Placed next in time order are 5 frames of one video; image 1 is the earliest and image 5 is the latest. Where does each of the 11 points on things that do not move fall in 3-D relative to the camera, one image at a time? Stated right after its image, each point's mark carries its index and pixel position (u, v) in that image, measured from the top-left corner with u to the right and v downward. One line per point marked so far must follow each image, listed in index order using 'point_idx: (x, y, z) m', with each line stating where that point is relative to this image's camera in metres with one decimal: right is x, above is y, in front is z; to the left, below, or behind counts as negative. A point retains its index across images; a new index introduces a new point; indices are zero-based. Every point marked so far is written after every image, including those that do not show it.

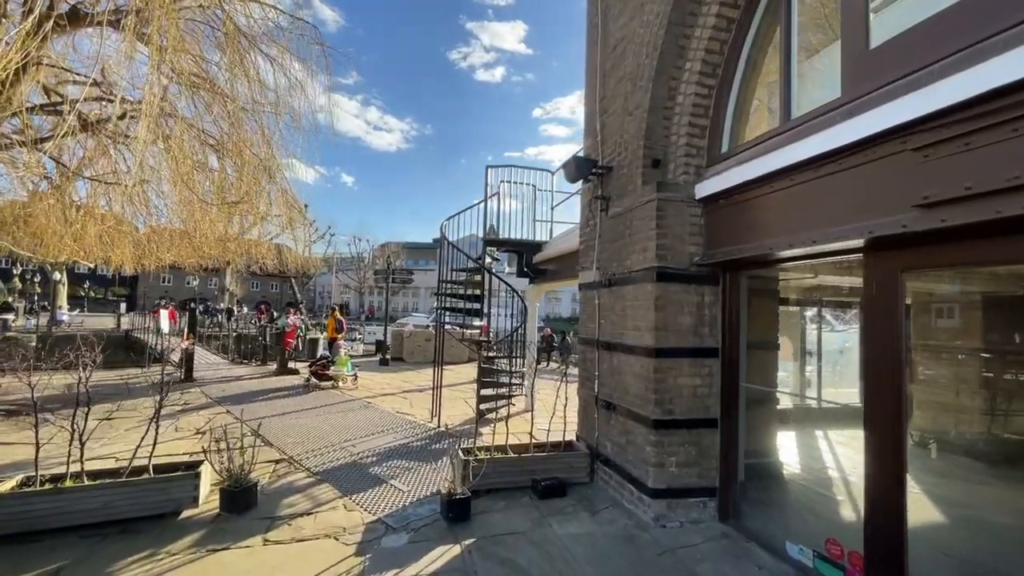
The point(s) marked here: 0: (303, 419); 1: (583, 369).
0: (-3.6, -2.2, +7.5) m
1: (+0.8, -0.9, +5.2) m
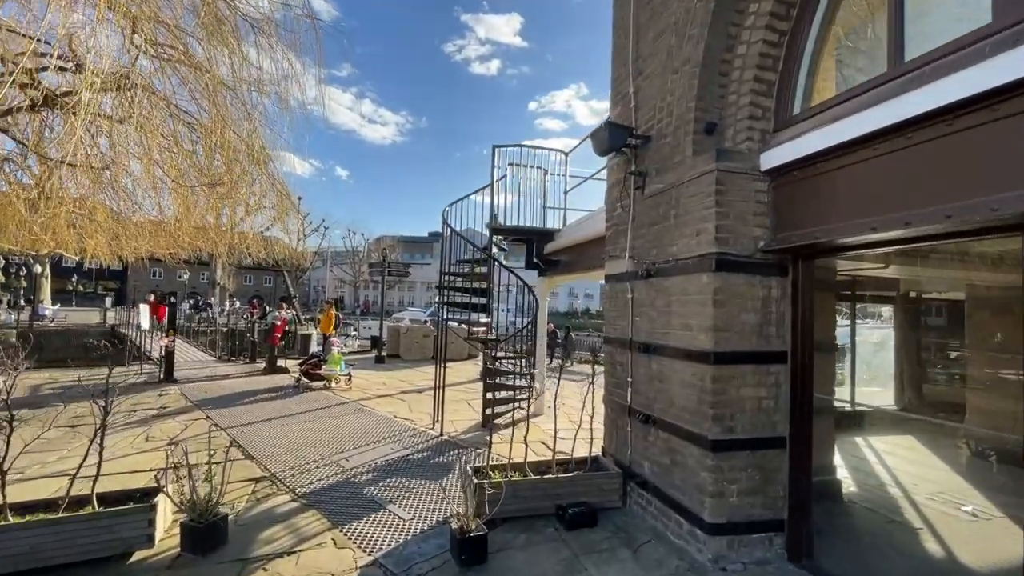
0: (-3.4, -2.1, +6.8) m
1: (+1.0, -0.9, +4.5) m
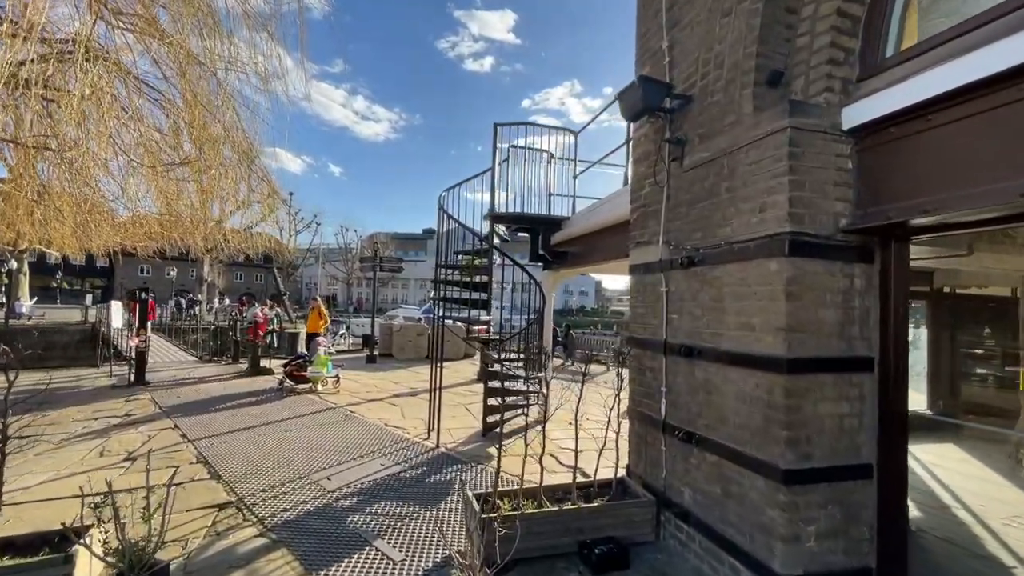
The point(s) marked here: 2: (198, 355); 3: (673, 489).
0: (-3.3, -2.0, +6.0) m
1: (+1.1, -0.8, +3.8) m
2: (-9.9, -2.1, +13.7) m
3: (+1.2, -1.5, +3.3) m
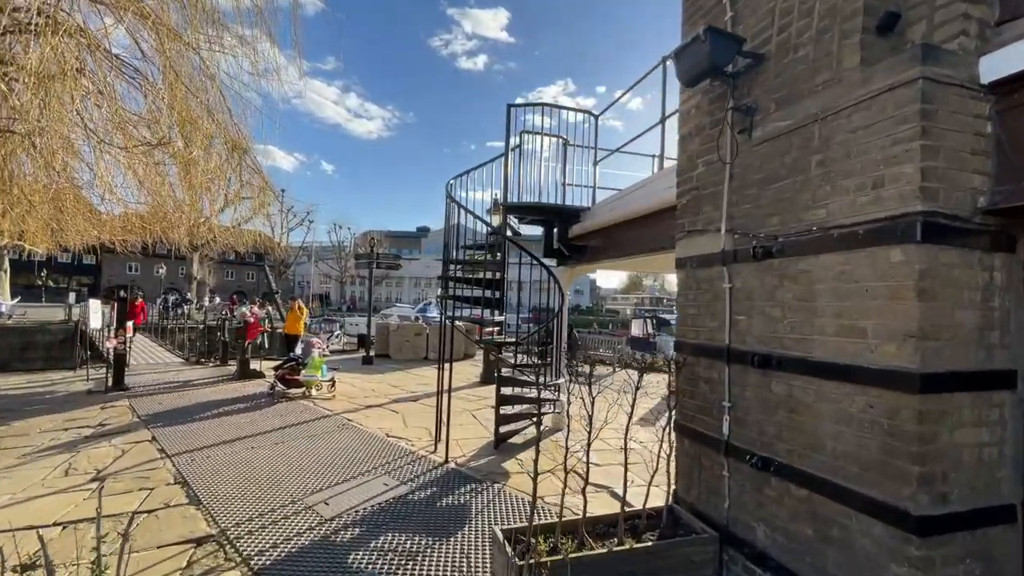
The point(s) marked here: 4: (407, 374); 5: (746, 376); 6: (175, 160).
0: (-3.1, -2.0, +5.4) m
1: (+1.3, -0.8, +3.3) m
2: (-9.8, -2.0, +13.0) m
3: (+1.5, -1.5, +2.8) m
4: (-2.6, -2.1, +10.8) m
5: (+1.5, -0.6, +2.8) m
6: (-3.3, +1.2, +4.4) m
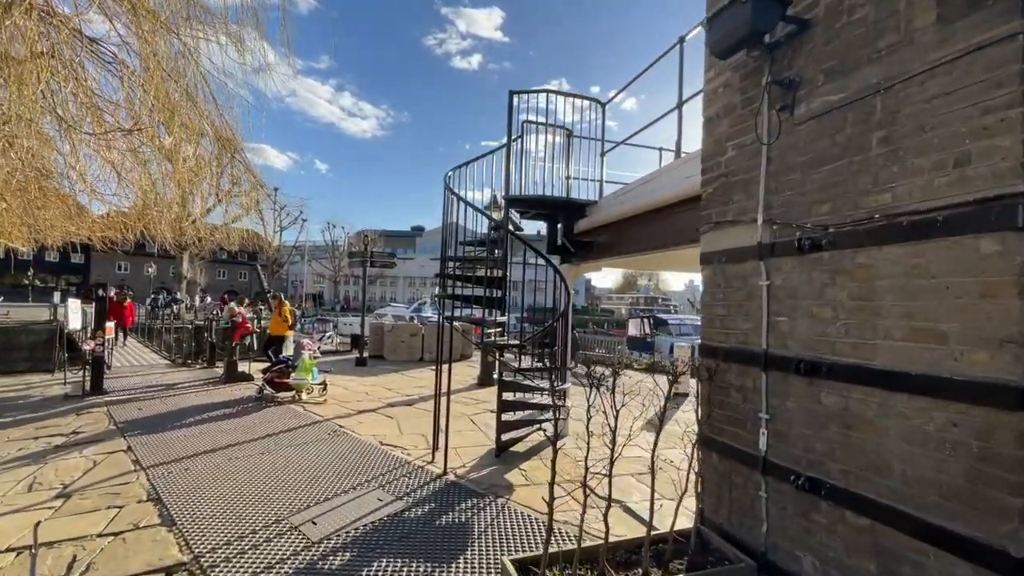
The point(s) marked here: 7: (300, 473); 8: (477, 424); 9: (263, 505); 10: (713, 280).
0: (-3.1, -2.0, +5.0) m
1: (+1.4, -0.8, +3.0) m
2: (-9.8, -2.0, +12.6) m
3: (+1.5, -1.5, +2.5) m
4: (-2.6, -2.1, +10.5) m
5: (+1.6, -0.6, +2.5) m
6: (-3.3, +1.2, +4.0) m
7: (-2.3, -2.0, +4.7) m
8: (-0.5, -2.1, +6.6) m
9: (-2.3, -2.0, +4.0) m
10: (+1.4, 0.0, +3.0) m
